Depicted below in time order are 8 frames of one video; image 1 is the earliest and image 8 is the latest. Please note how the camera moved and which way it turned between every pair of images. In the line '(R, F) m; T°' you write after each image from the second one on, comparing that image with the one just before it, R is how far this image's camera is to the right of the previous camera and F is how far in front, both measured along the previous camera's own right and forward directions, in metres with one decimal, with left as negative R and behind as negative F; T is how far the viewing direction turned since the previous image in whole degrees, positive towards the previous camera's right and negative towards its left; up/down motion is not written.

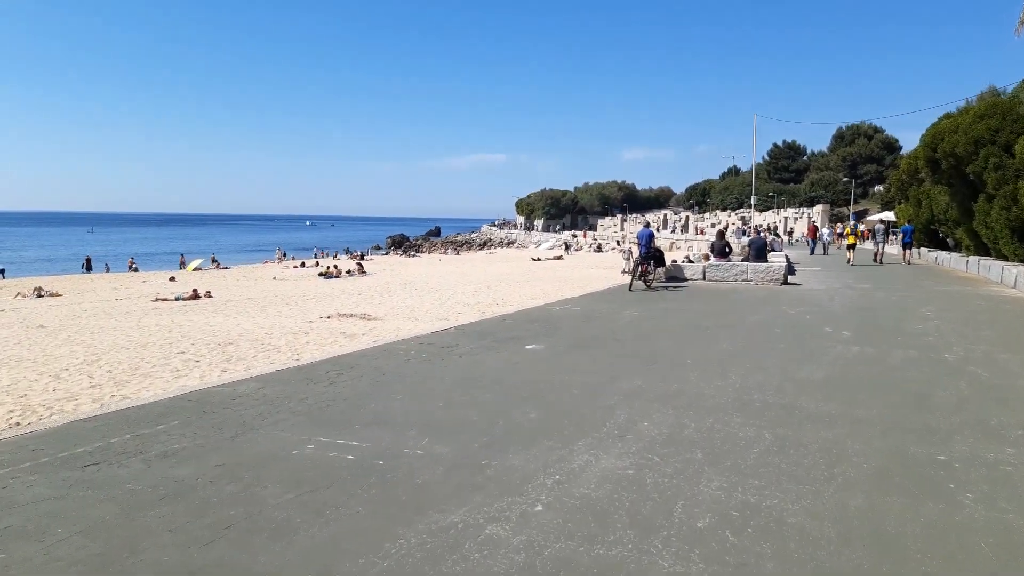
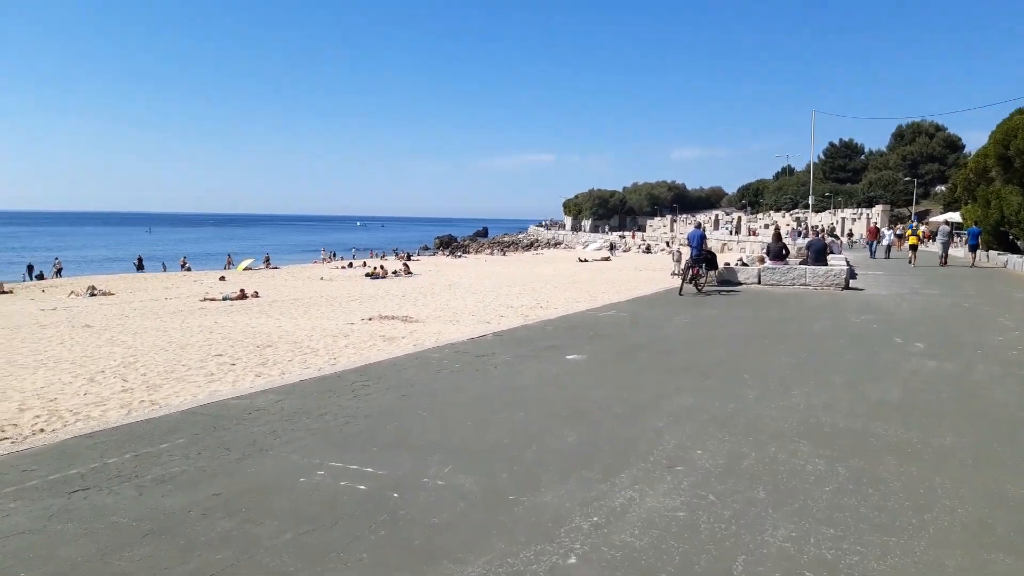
(+0.1, +0.5) m; -3°
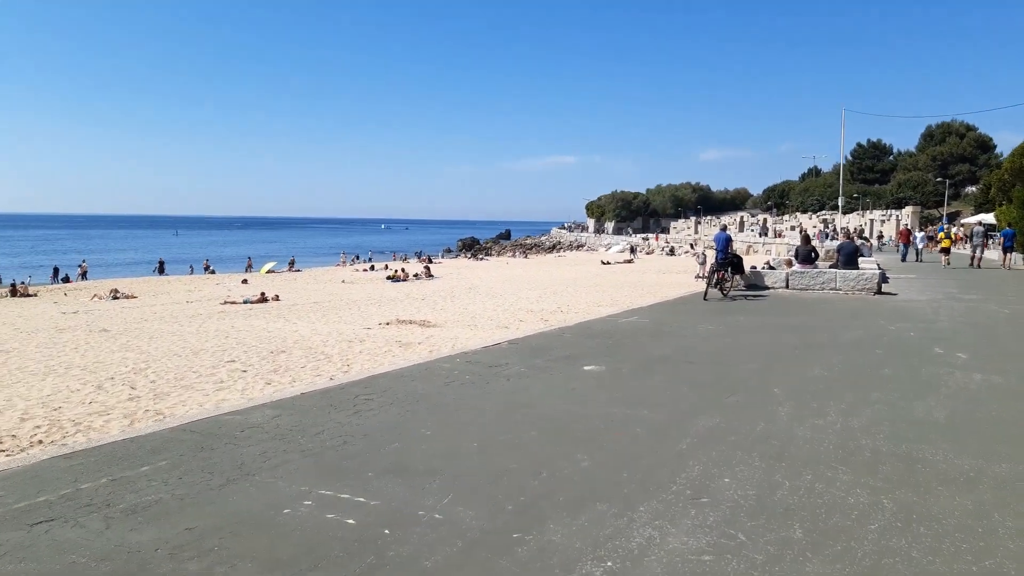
(+0.1, +0.3) m; -2°
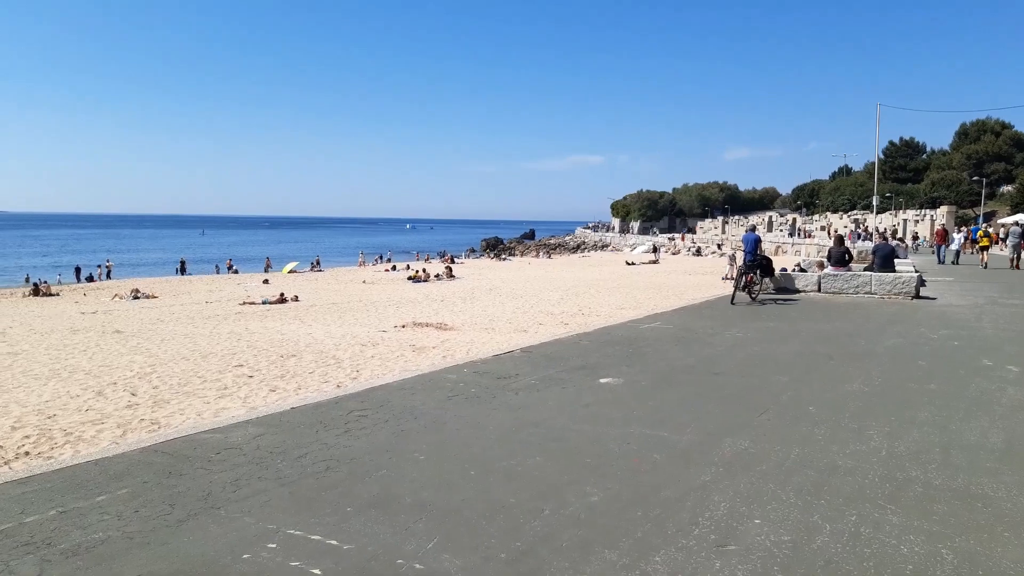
(+0.1, +0.4) m; -2°
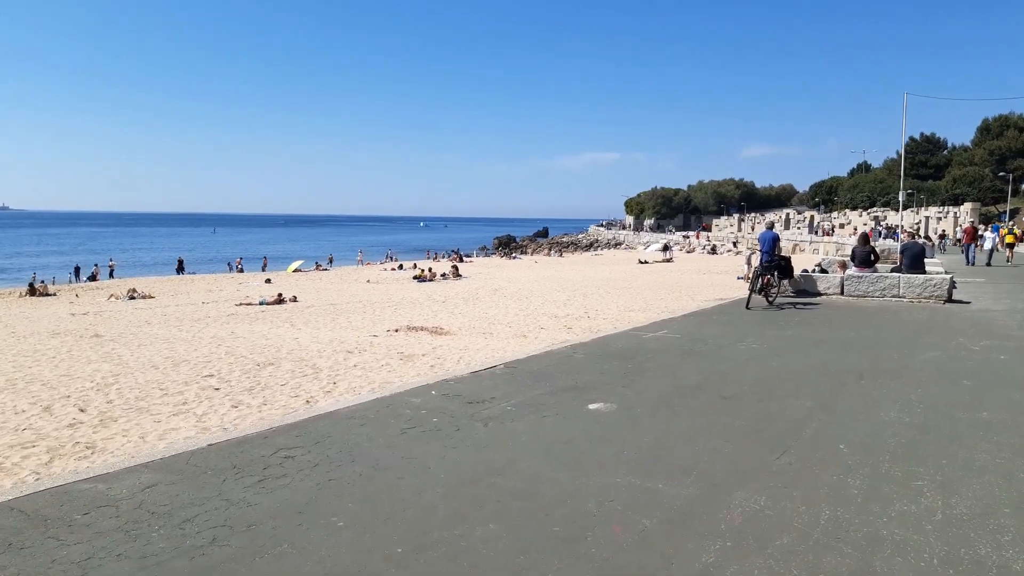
(+0.3, +0.9) m; -1°
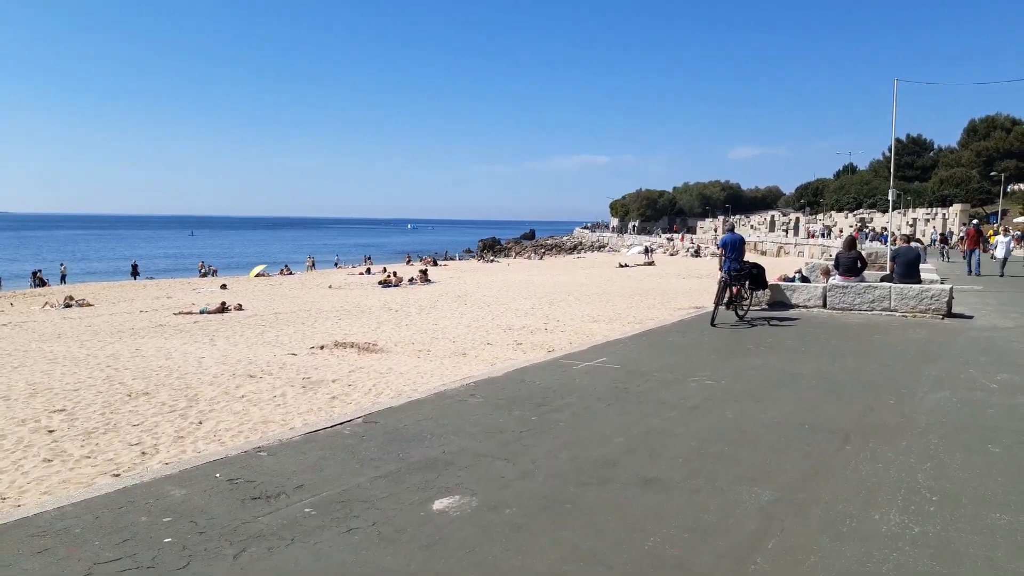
(+0.8, +1.7) m; +1°
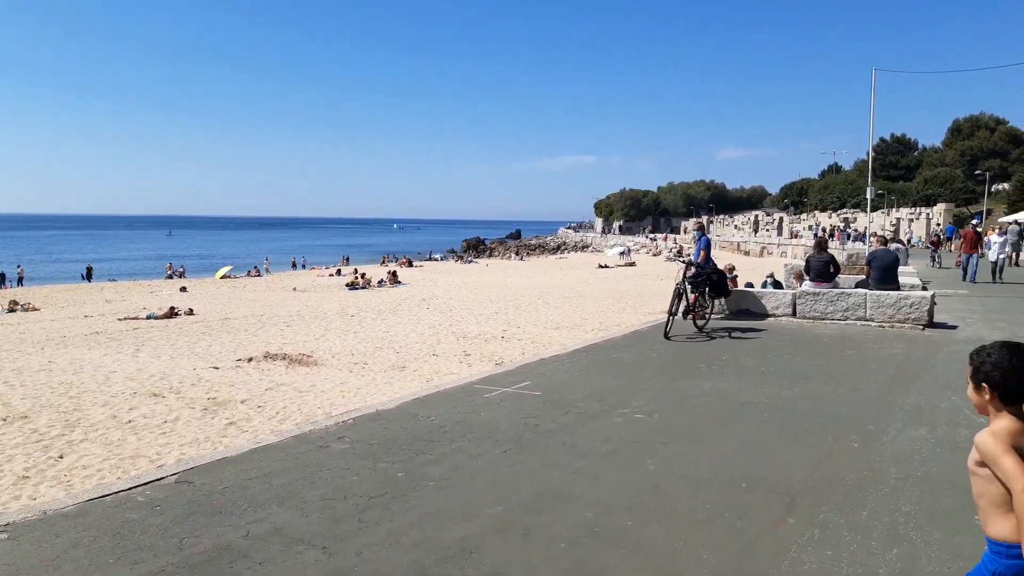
(+0.6, +1.0) m; +1°
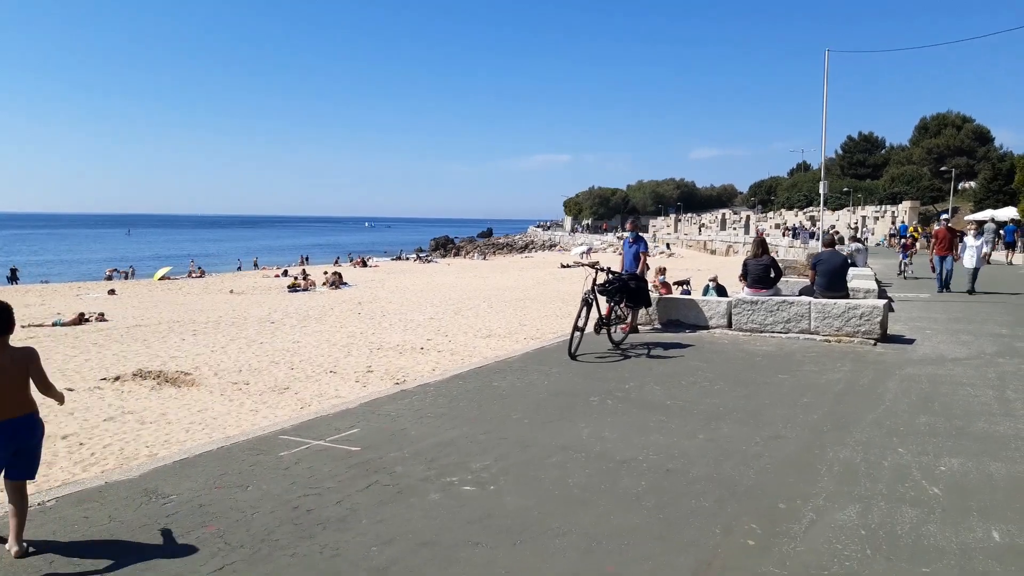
(+0.8, +1.3) m; +2°
